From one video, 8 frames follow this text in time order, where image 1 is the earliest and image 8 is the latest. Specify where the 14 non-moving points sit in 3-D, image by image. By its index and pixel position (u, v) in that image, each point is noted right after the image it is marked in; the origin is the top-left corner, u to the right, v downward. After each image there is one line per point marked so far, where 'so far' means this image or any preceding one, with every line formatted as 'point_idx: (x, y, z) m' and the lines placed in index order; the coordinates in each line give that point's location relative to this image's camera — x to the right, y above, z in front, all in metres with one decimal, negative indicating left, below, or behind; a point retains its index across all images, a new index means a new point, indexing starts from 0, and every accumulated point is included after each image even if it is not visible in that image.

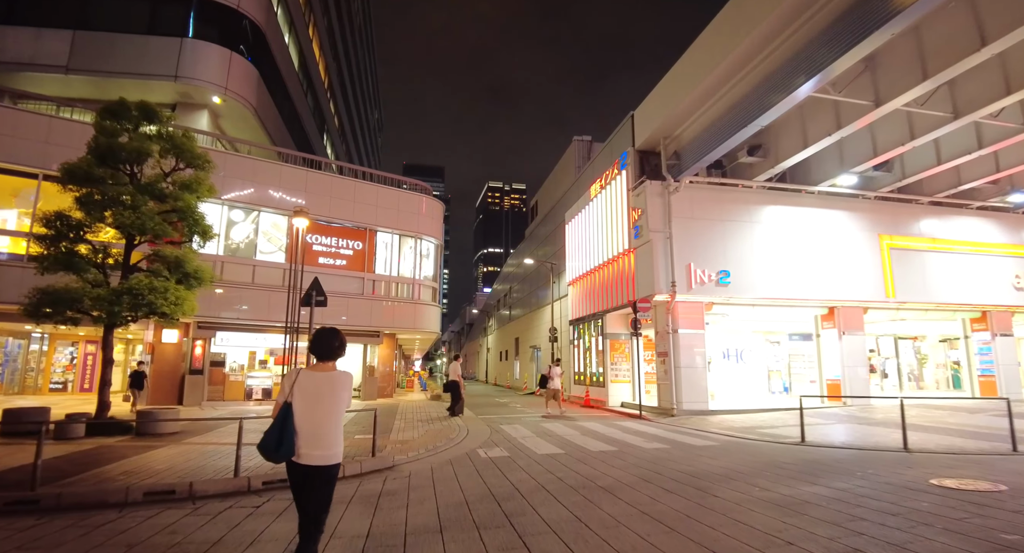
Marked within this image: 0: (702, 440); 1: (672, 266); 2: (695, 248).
0: (+4.2, -3.5, +10.5) m
1: (+5.5, +0.4, +16.0) m
2: (+6.2, +1.0, +16.3) m
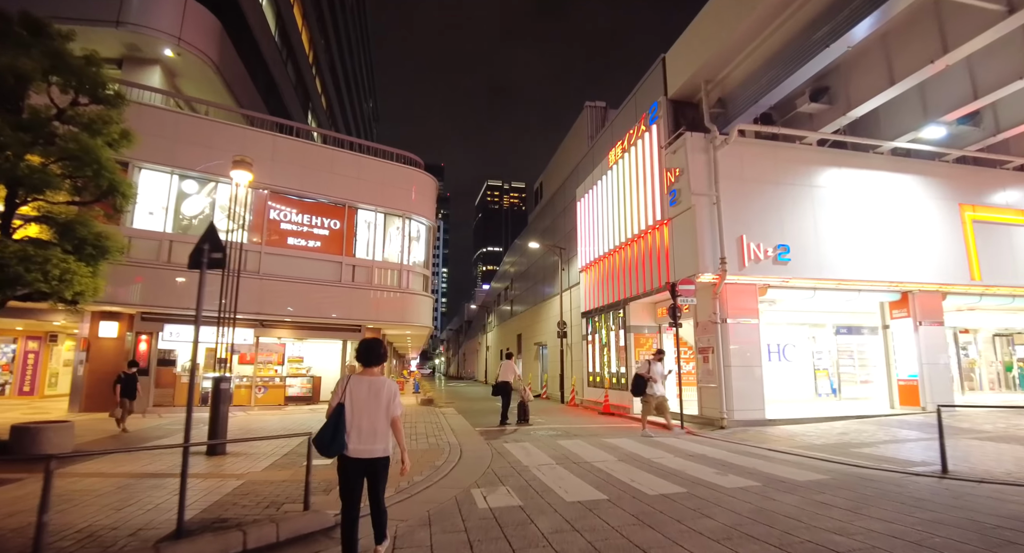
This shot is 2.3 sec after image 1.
0: (+4.3, -2.9, +7.4) m
1: (+5.6, +1.0, +12.9) m
2: (+6.4, +1.7, +13.2) m
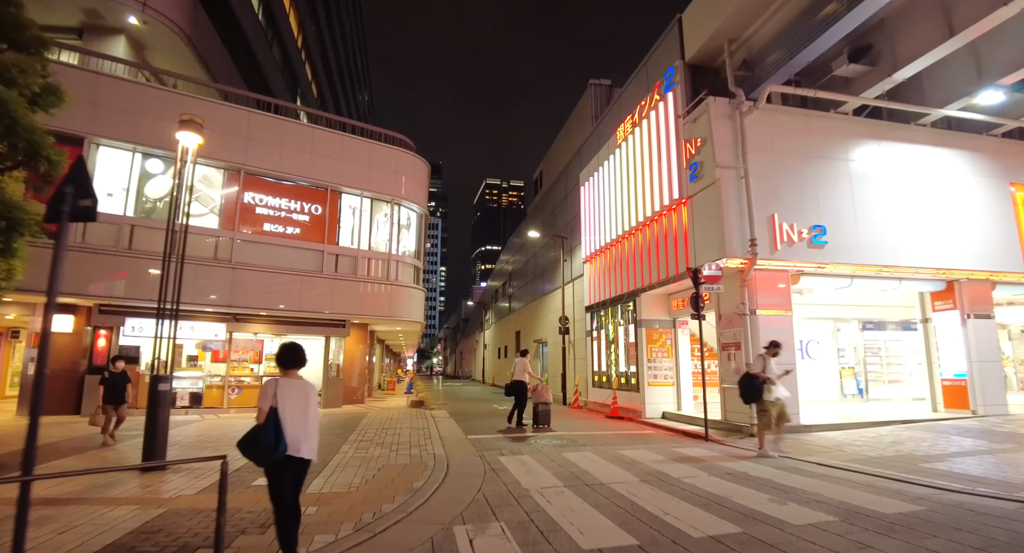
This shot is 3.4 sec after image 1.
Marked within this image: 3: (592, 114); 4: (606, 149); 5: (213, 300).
0: (+4.3, -2.6, +5.8) m
1: (+5.5, +1.4, +11.3) m
2: (+6.3, +2.0, +11.6) m
3: (+3.3, +6.7, +20.1) m
4: (+3.4, +4.5, +17.4) m
5: (-8.4, -0.7, +14.2) m
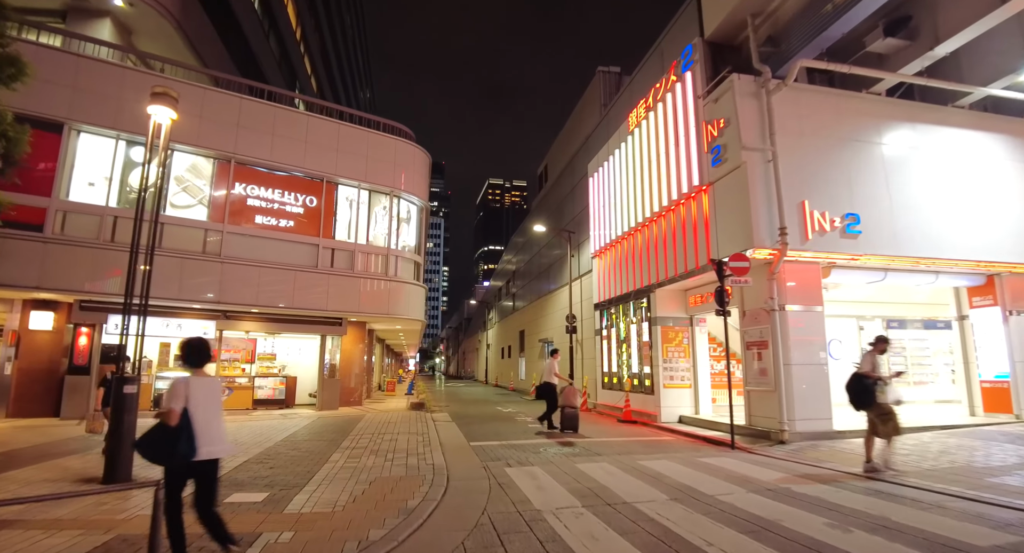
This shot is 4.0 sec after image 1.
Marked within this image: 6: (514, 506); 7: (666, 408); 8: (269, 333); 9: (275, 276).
0: (+4.4, -2.4, +4.9) m
1: (+5.7, +1.5, +10.4) m
2: (+6.4, +2.1, +10.7) m
3: (+3.5, +6.8, +19.2) m
4: (+3.5, +4.7, +16.5) m
5: (-8.3, -0.6, +13.4) m
6: (0.0, -2.6, +5.5) m
7: (+4.2, -3.5, +13.2) m
8: (-7.7, -1.8, +15.4) m
9: (-7.0, 0.0, +14.4) m
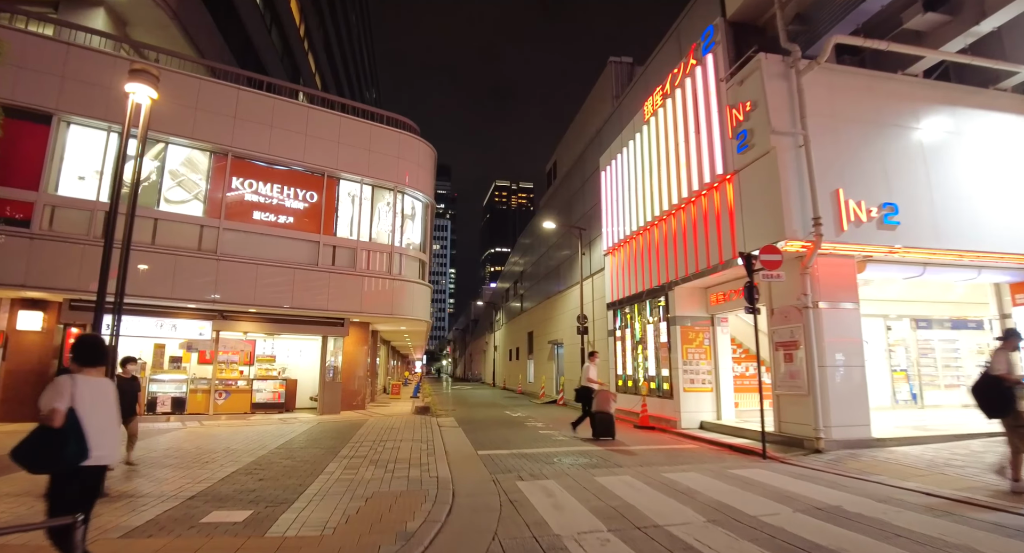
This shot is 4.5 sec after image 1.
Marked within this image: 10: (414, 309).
0: (+4.5, -2.3, +4.1) m
1: (+5.9, +1.6, +9.6) m
2: (+6.6, +2.2, +9.9) m
3: (+3.8, +6.9, +18.5) m
4: (+3.8, +4.8, +15.8) m
5: (-8.0, -0.5, +12.8) m
6: (+0.2, -2.5, +4.8) m
7: (+4.4, -3.5, +12.4) m
8: (-7.4, -1.8, +14.8) m
9: (-6.7, +0.1, +13.8) m
10: (-3.3, -1.1, +16.5) m
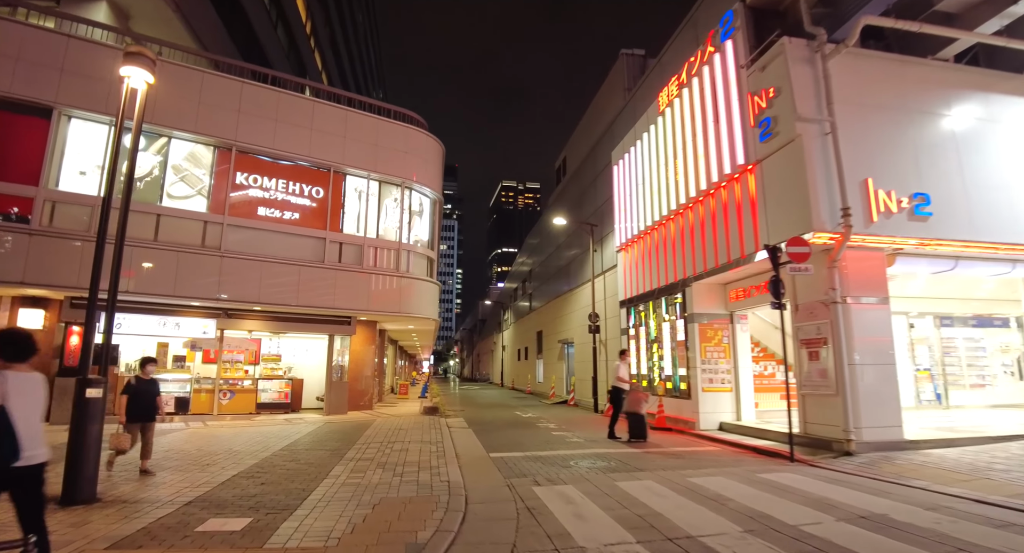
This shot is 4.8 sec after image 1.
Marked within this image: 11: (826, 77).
0: (+4.7, -2.2, +3.7) m
1: (+6.1, +1.7, +9.1) m
2: (+6.9, +2.4, +9.4) m
3: (+4.1, +7.0, +18.0) m
4: (+4.1, +4.9, +15.3) m
5: (-7.8, -0.5, +12.5) m
6: (+0.3, -2.4, +4.4) m
7: (+4.7, -3.3, +12.0) m
8: (-7.1, -1.7, +14.5) m
9: (-6.4, +0.1, +13.5) m
10: (-3.0, -1.0, +16.2) m
11: (+6.1, +3.9, +9.5) m
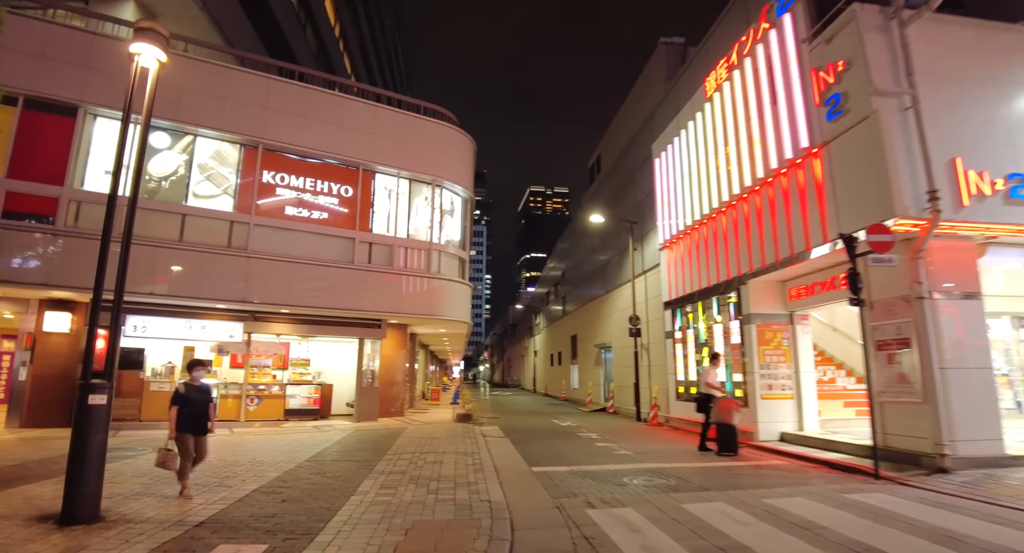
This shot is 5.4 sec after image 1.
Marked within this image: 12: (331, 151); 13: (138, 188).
0: (+5.1, -2.0, +2.6) m
1: (+6.8, +1.9, +8.0) m
2: (+7.6, +2.5, +8.3) m
3: (+5.3, +7.0, +17.1) m
4: (+5.1, +4.9, +14.3) m
5: (-6.8, -0.5, +12.2) m
6: (+0.8, -2.3, +3.6) m
7: (+5.6, -3.3, +10.9) m
8: (-6.1, -1.8, +14.1) m
9: (-5.5, +0.1, +13.1) m
10: (-1.9, -1.0, +15.5) m
11: (+6.8, +4.0, +8.4) m
12: (-5.1, +3.5, +13.8) m
13: (-4.3, +1.0, +5.6) m
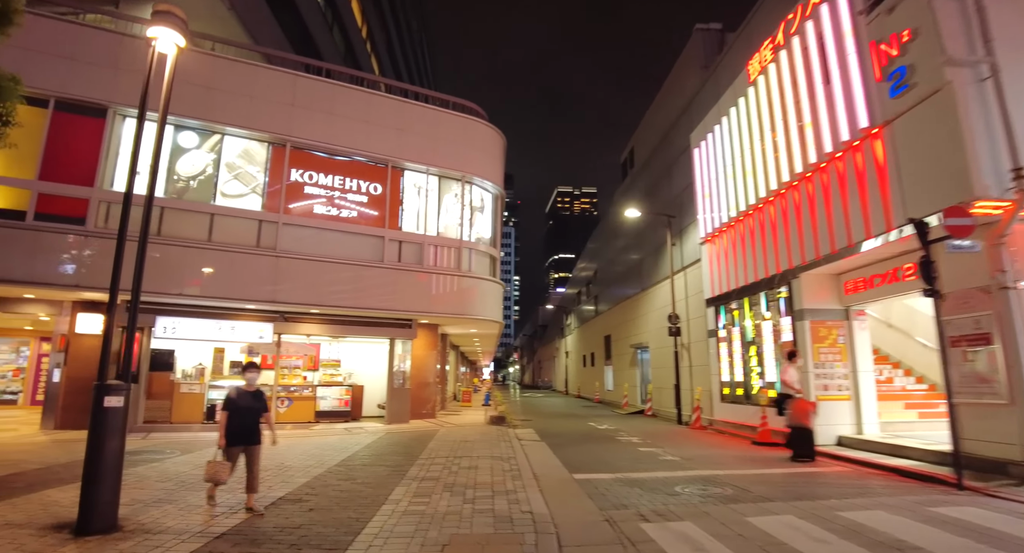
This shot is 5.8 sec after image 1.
0: (+5.4, -1.8, +1.8) m
1: (+7.3, +2.1, +7.1) m
2: (+8.1, +2.7, +7.3) m
3: (+6.2, +7.1, +16.2) m
4: (+6.0, +5.1, +13.5) m
5: (-6.0, -0.5, +12.0) m
6: (+1.1, -2.1, +3.0) m
7: (+6.4, -3.1, +10.0) m
8: (-5.1, -1.8, +13.9) m
9: (-4.6, +0.1, +12.9) m
10: (-0.9, -1.0, +15.1) m
11: (+7.3, +4.2, +7.5) m
12: (-4.3, +3.5, +13.5) m
13: (-3.9, +1.1, +5.4) m
